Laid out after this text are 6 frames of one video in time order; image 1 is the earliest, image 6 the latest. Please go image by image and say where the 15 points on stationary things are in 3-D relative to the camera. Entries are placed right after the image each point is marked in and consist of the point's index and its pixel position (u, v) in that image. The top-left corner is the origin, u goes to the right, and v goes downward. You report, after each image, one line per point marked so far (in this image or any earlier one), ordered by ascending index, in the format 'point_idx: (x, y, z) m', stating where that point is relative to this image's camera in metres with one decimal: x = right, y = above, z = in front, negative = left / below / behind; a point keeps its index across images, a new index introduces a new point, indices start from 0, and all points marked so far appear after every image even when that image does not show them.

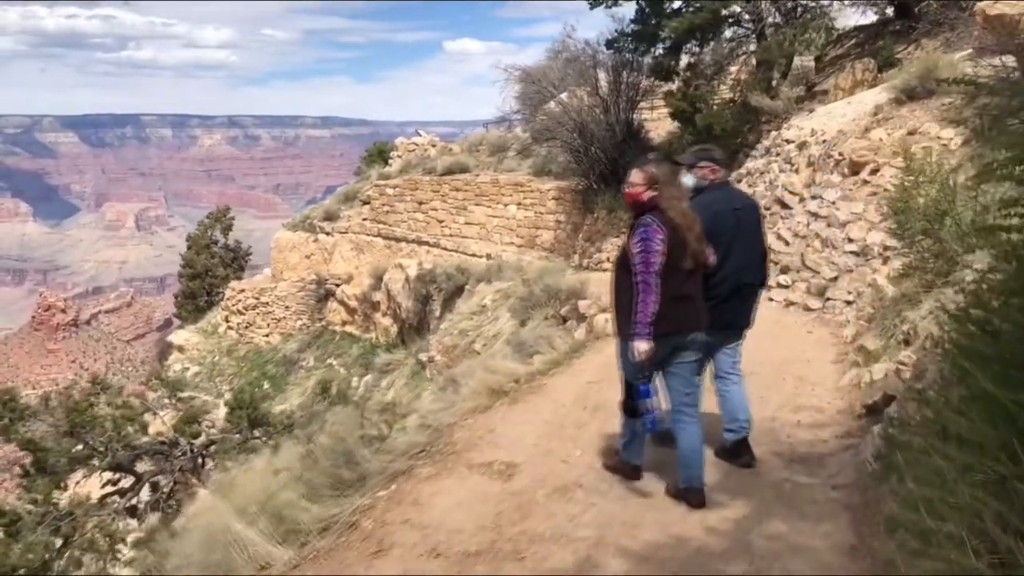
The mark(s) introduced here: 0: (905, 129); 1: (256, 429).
0: (+3.7, +1.5, +7.4) m
1: (-3.9, -2.2, +12.2) m
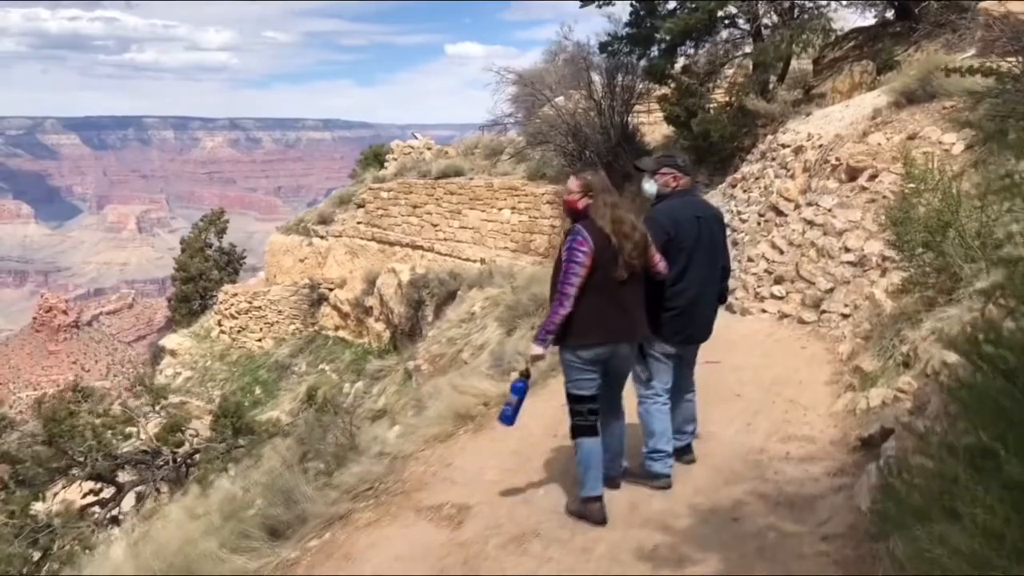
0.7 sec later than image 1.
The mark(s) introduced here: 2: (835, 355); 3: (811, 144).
0: (+3.6, +1.4, +7.1) m
1: (-4.1, -2.3, +11.9) m
2: (+2.3, -0.5, +5.5) m
3: (+3.1, +1.5, +8.1) m
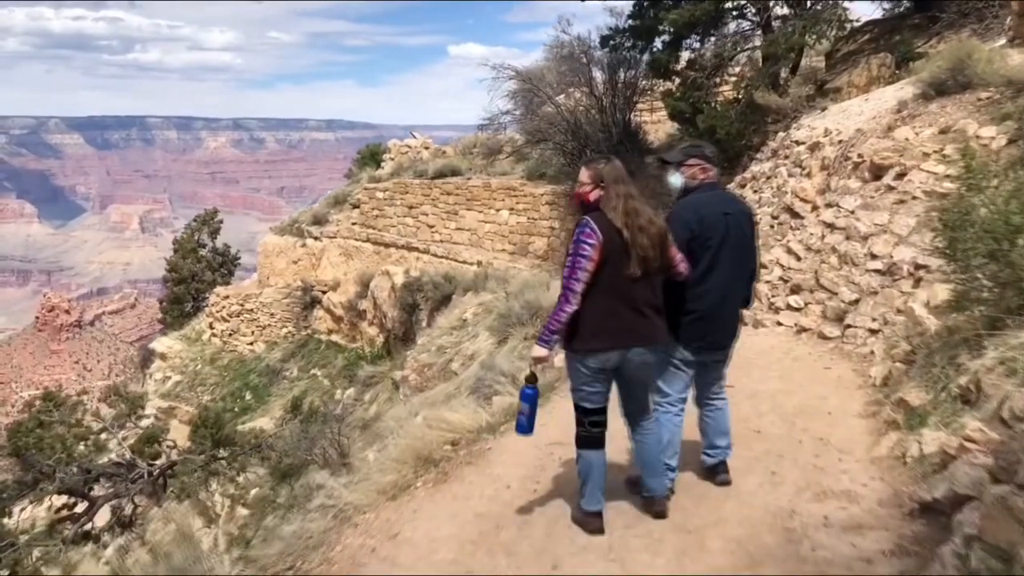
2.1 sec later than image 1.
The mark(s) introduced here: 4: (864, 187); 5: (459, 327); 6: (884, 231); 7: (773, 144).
0: (+3.5, +1.3, +6.4) m
1: (-4.2, -2.3, +11.2) m
2: (+2.2, -0.6, +4.9) m
3: (+3.0, +1.4, +7.5) m
4: (+2.9, +0.8, +6.5) m
5: (-0.7, -0.5, +10.3) m
6: (+2.8, +0.4, +5.9) m
7: (+3.1, +1.7, +9.3) m
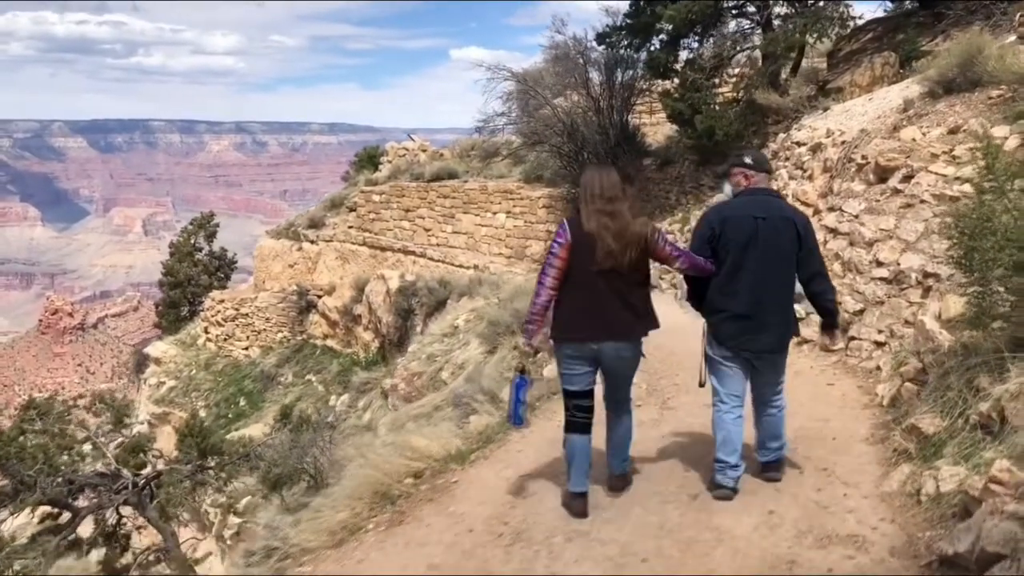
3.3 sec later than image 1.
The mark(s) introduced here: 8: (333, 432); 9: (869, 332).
0: (+3.4, +1.3, +6.1) m
1: (-4.2, -2.4, +10.9) m
2: (+2.1, -0.7, +4.6) m
3: (+2.9, +1.4, +7.2) m
4: (+2.8, +0.8, +6.2) m
5: (-0.8, -0.6, +10.0) m
6: (+2.7, +0.4, +5.6) m
7: (+3.0, +1.6, +9.0) m
8: (-2.4, -1.9, +10.4) m
9: (+2.3, -0.3, +5.1) m
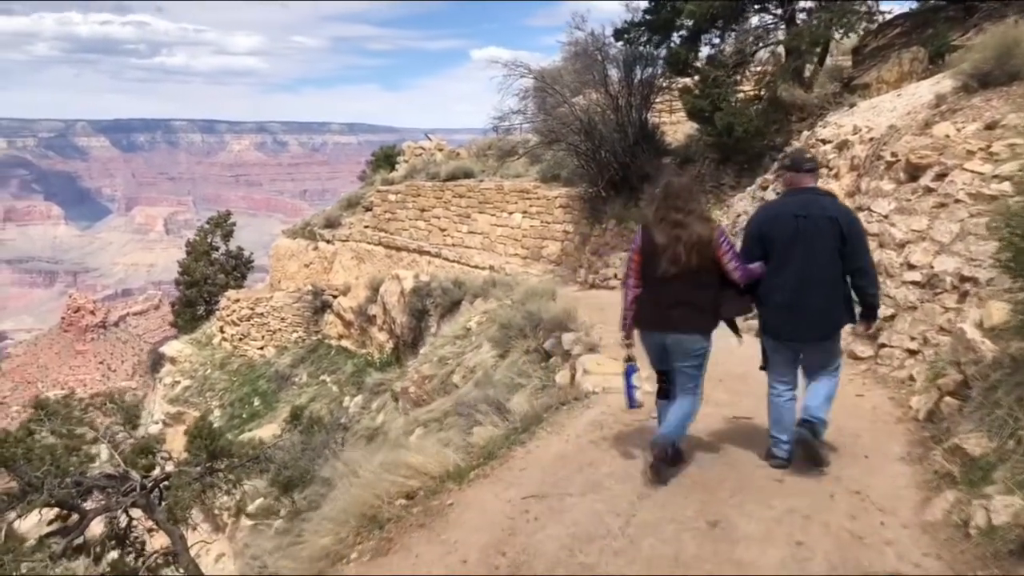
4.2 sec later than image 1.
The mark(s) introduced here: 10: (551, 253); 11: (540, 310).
0: (+3.5, +1.2, +5.8) m
1: (-4.1, -2.4, +10.8) m
2: (+2.2, -0.7, +4.3) m
3: (+3.1, +1.3, +6.9) m
4: (+2.9, +0.7, +5.9) m
5: (-0.6, -0.6, +9.8) m
6: (+2.8, +0.3, +5.3) m
7: (+3.2, +1.6, +8.7) m
8: (-2.2, -1.9, +10.2) m
9: (+2.4, -0.3, +4.8) m
10: (+0.6, +0.6, +12.9) m
11: (+0.3, -0.2, +7.7) m
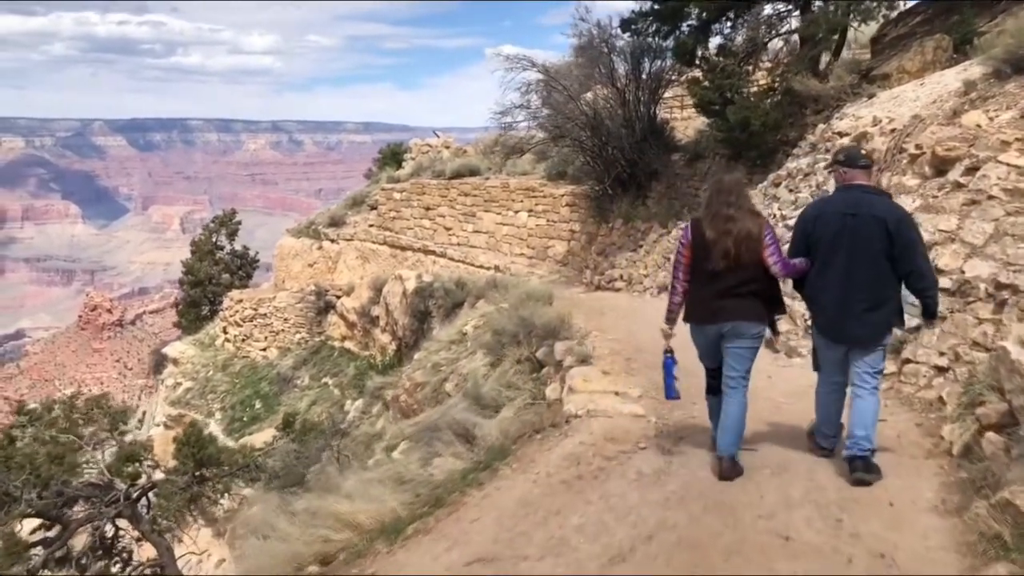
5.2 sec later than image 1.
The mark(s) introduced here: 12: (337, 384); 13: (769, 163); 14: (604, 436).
0: (+3.4, +1.2, +5.3) m
1: (-4.1, -2.4, +10.4) m
2: (+2.0, -0.7, +3.8) m
3: (+3.0, +1.3, +6.4) m
4: (+2.8, +0.7, +5.3) m
5: (-0.6, -0.6, +9.3) m
6: (+2.7, +0.3, +4.8) m
7: (+3.1, +1.6, +8.2) m
8: (-2.2, -1.9, +9.8) m
9: (+2.3, -0.4, +4.3) m
10: (+0.7, +0.5, +12.4) m
11: (+0.2, -0.3, +7.2) m
12: (-3.3, -1.8, +14.3) m
13: (+3.3, +1.6, +9.9) m
14: (+0.5, -0.8, +4.3) m
